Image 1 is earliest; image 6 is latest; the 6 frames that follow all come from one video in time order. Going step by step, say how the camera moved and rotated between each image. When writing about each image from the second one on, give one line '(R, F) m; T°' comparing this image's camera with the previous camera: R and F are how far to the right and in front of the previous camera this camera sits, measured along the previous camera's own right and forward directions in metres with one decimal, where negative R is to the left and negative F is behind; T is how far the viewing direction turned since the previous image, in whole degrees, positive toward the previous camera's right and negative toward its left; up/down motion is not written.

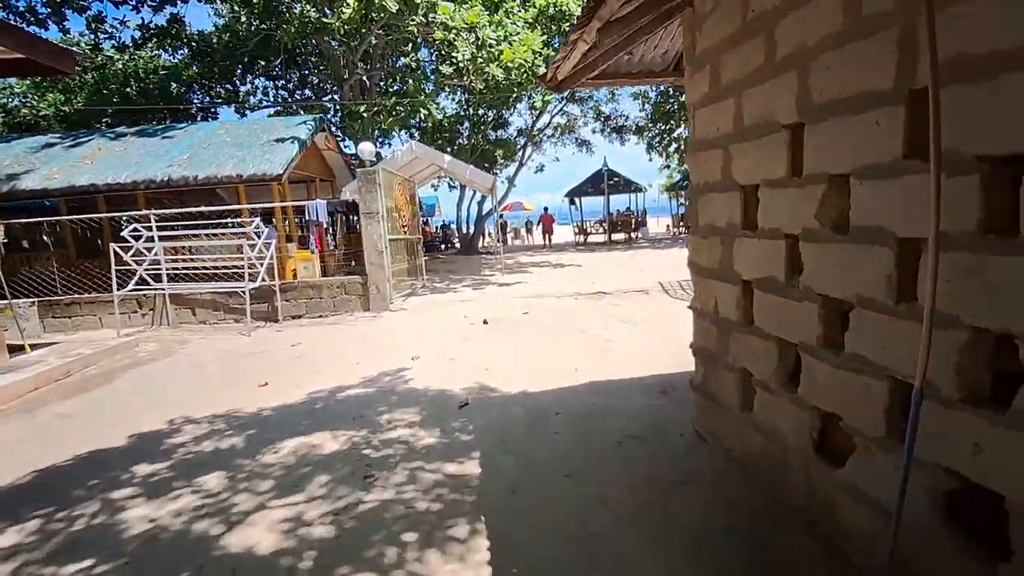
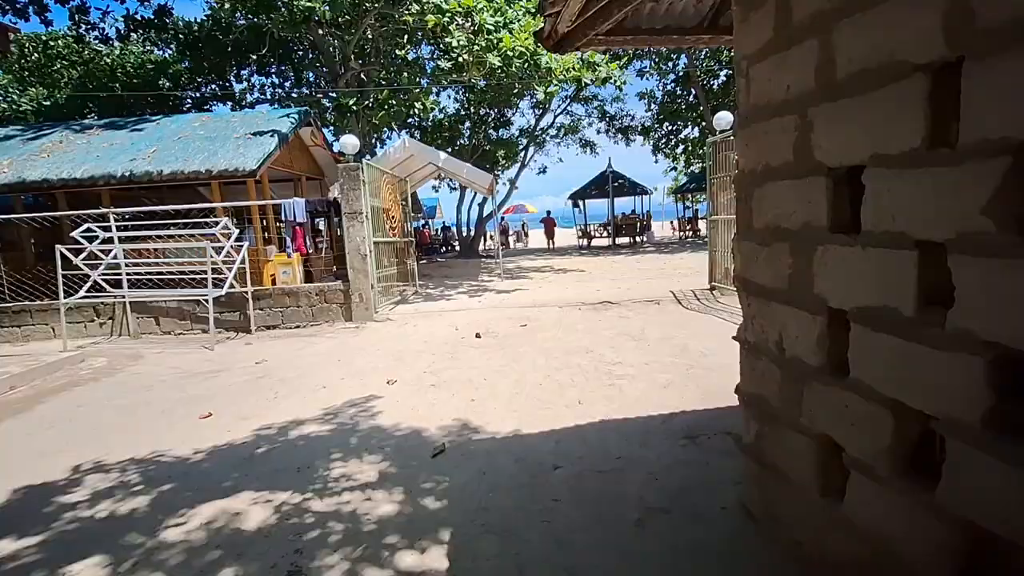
(+0.1, +0.9) m; 0°
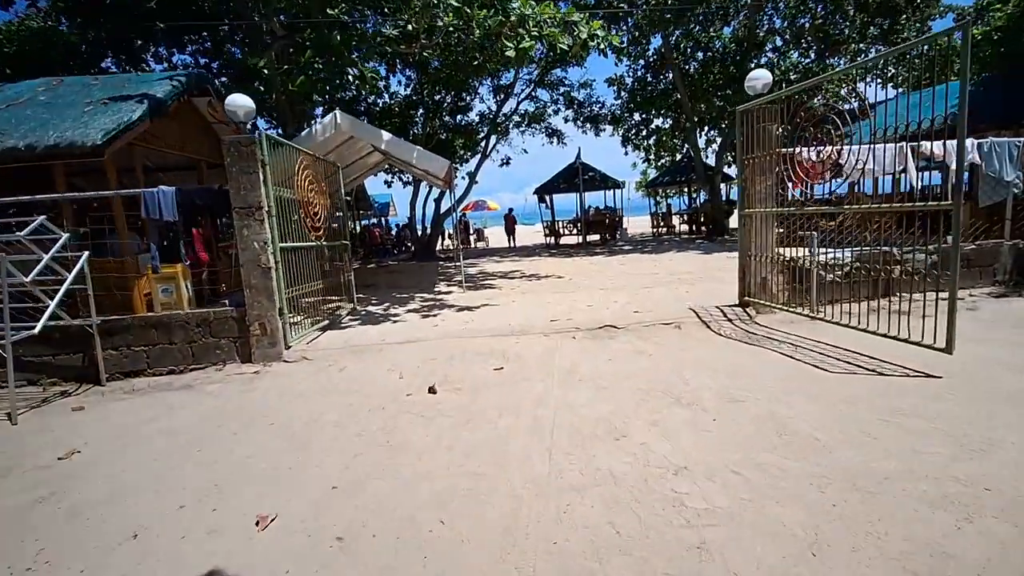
(-0.1, +2.3) m; +4°
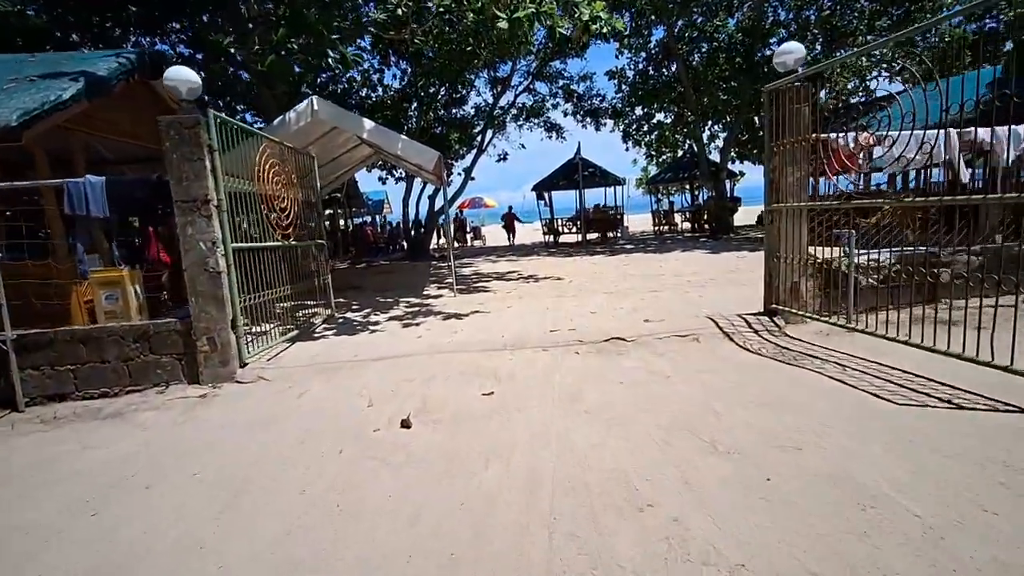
(+0.1, +0.9) m; 0°
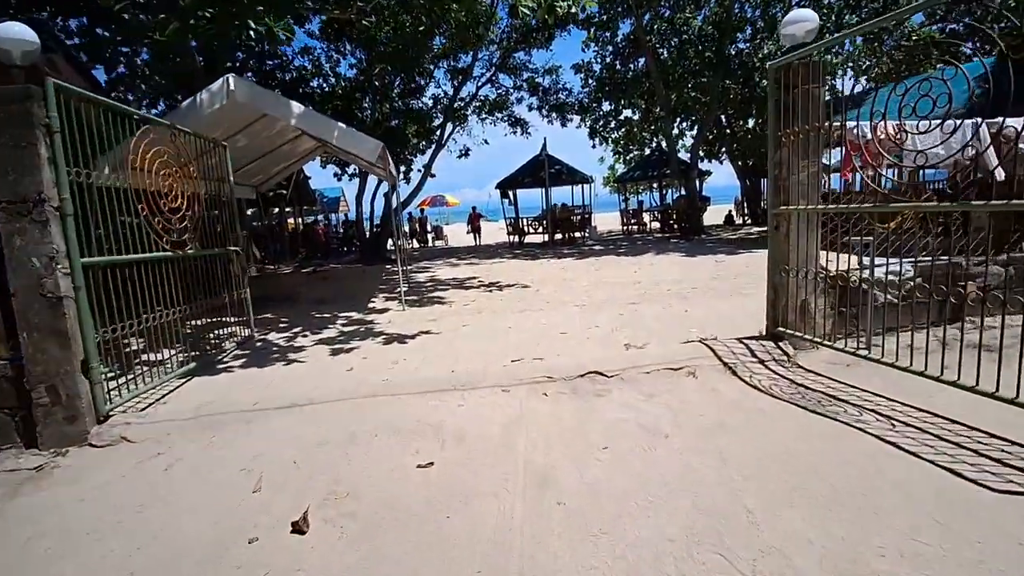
(+0.1, +1.1) m; +4°
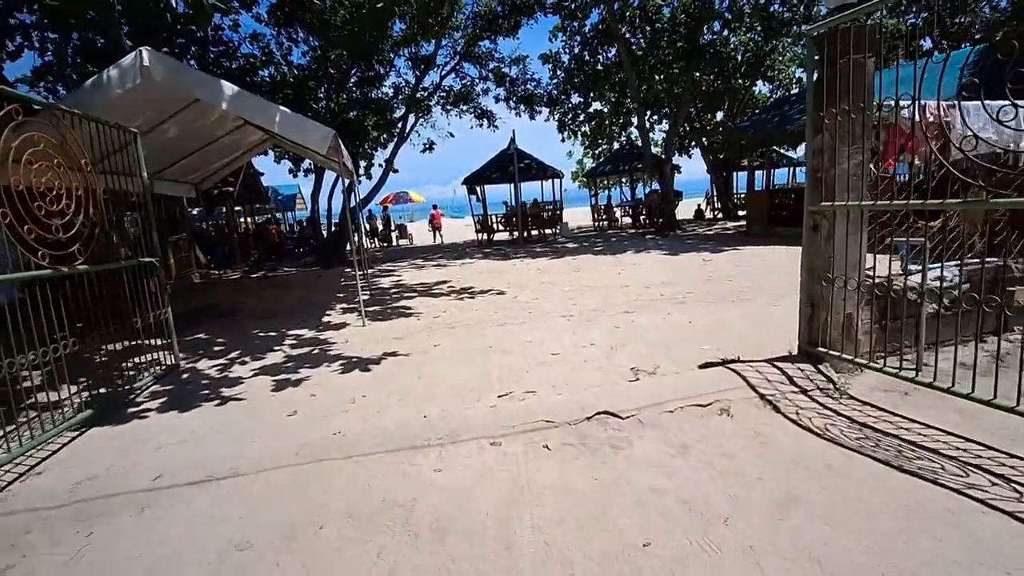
(-0.1, +1.0) m; +4°
